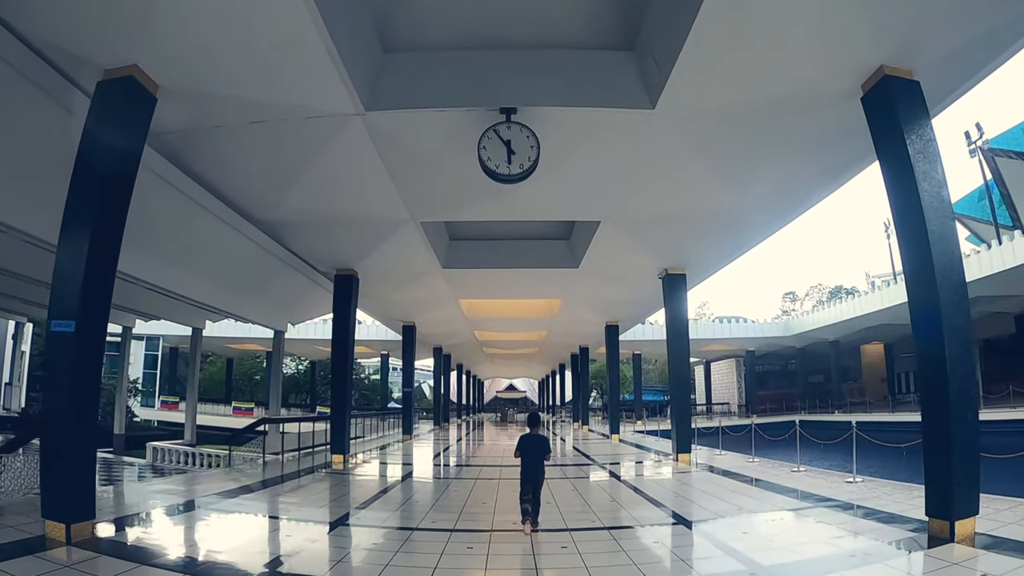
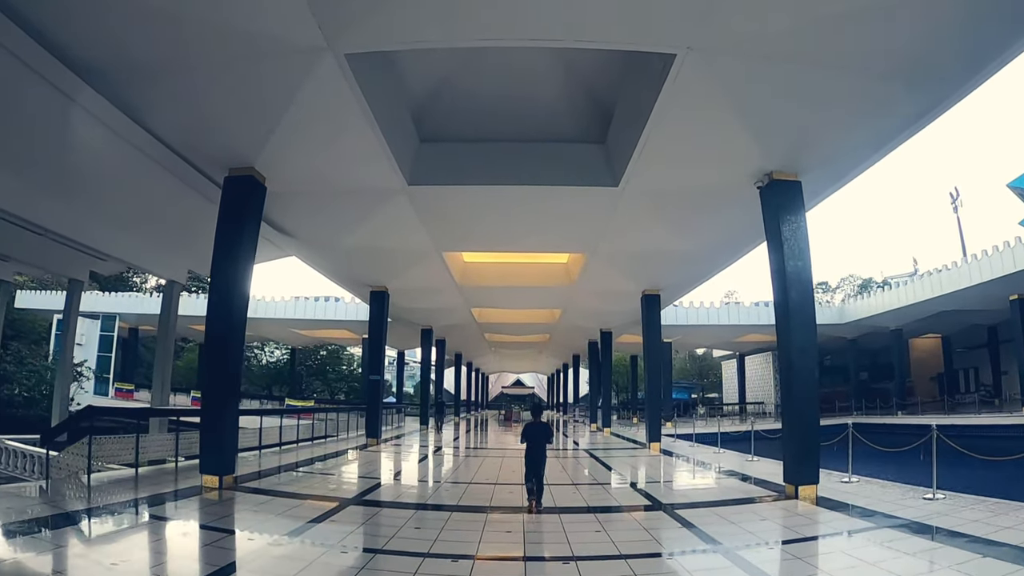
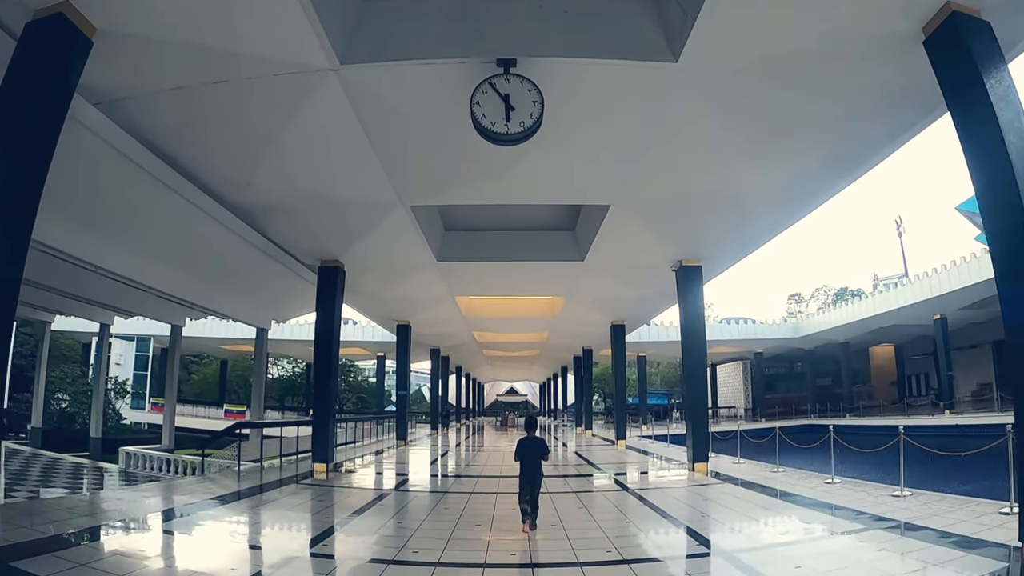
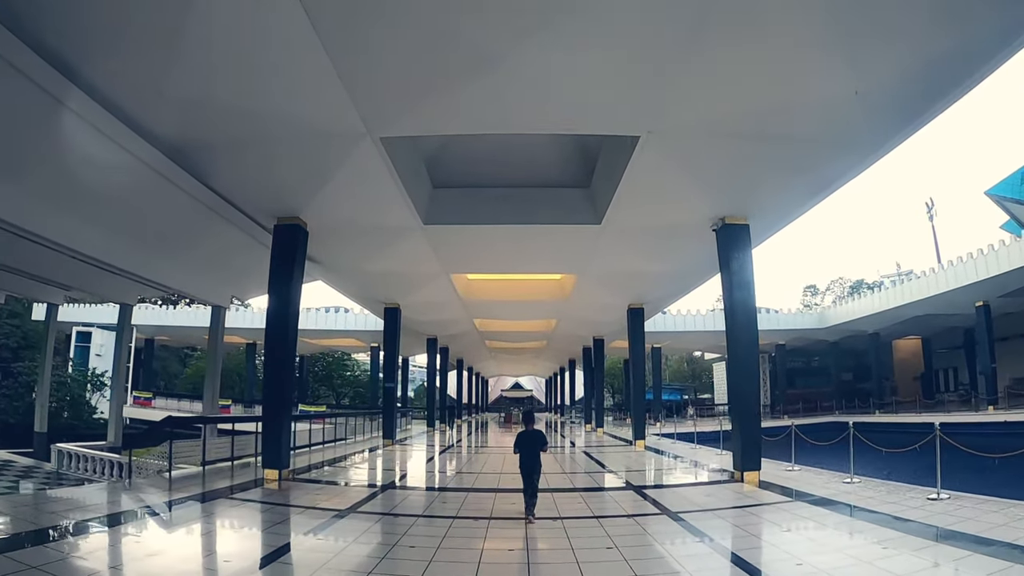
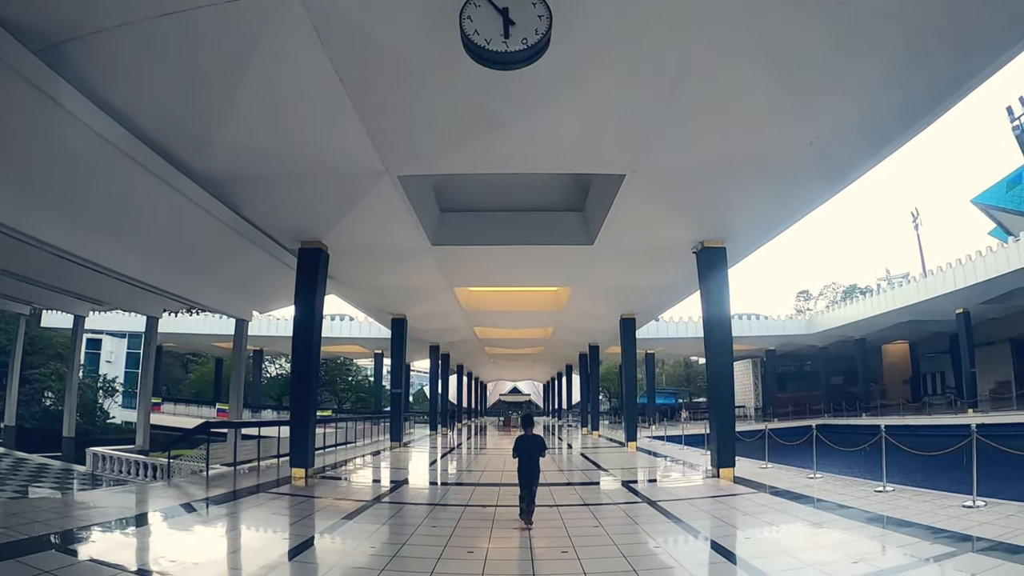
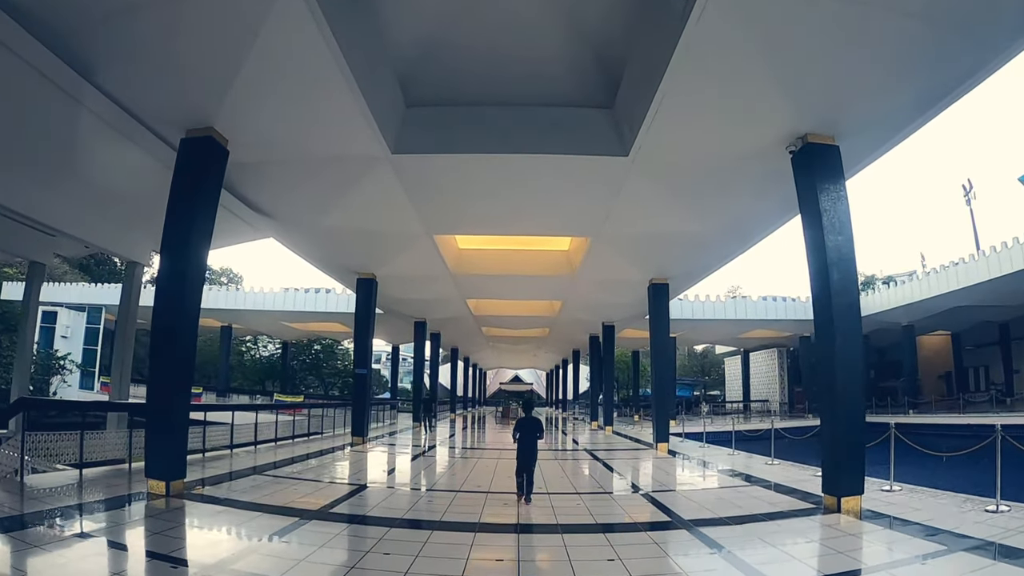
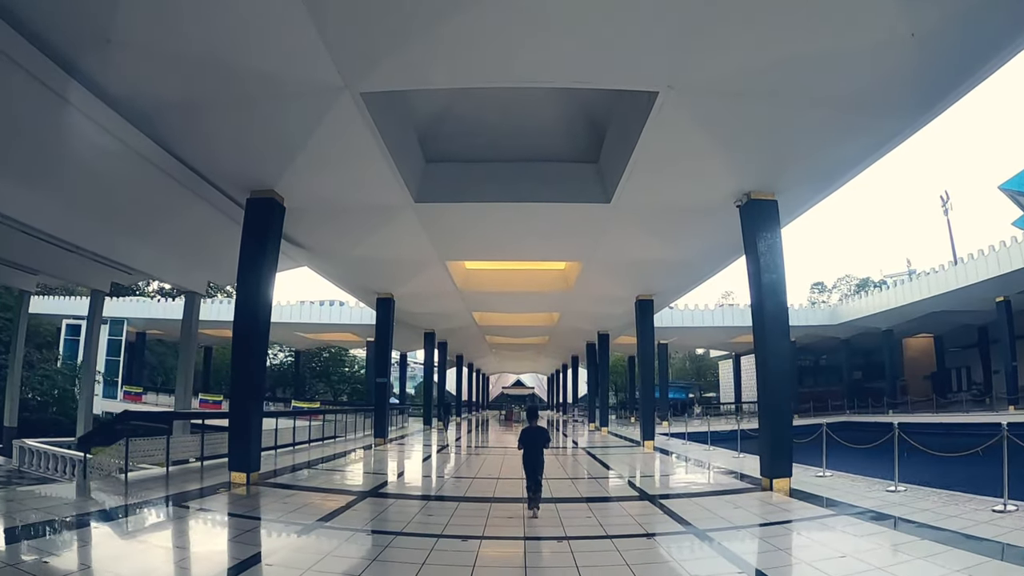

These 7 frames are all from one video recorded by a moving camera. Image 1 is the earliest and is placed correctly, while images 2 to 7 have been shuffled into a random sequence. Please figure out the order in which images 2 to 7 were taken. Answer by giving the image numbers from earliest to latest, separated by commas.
3, 5, 4, 7, 2, 6
